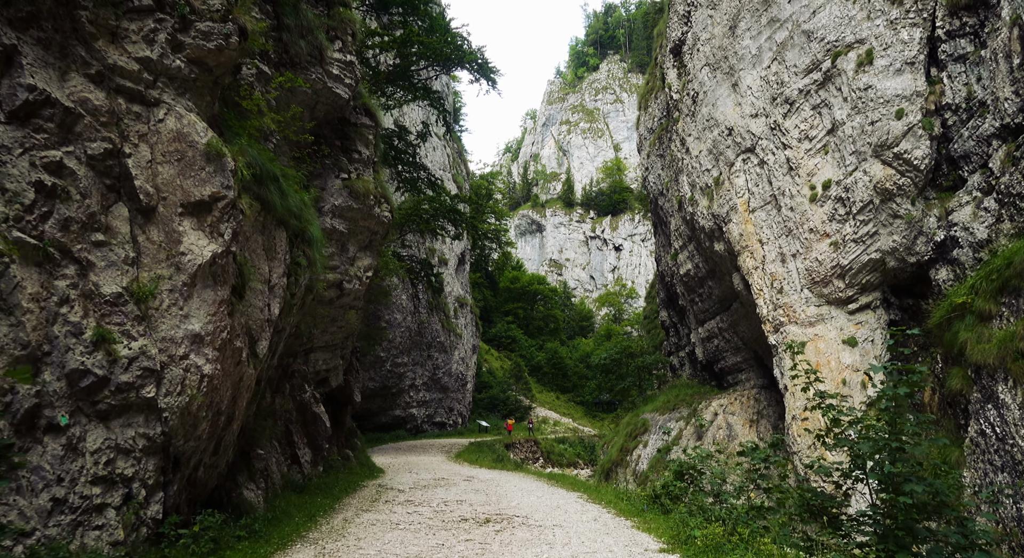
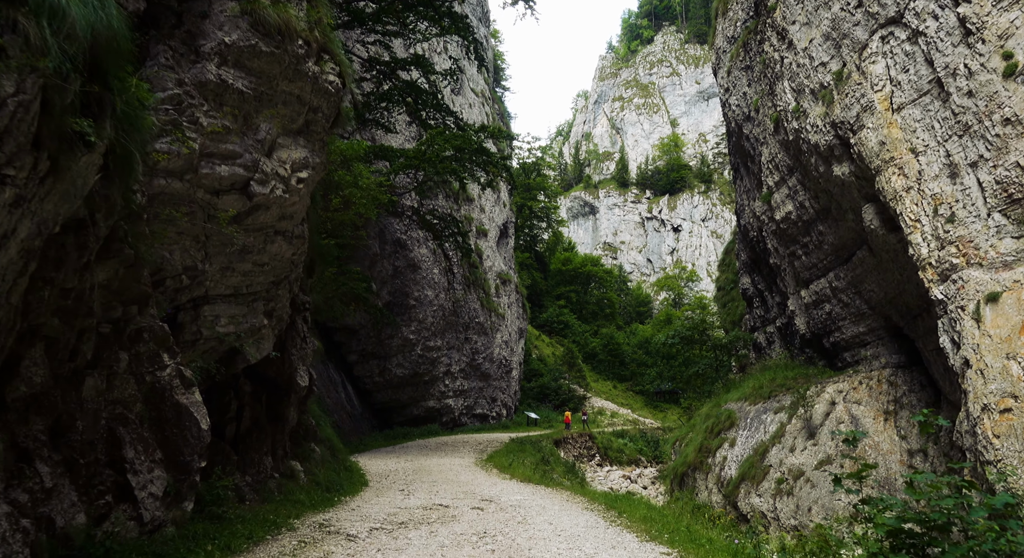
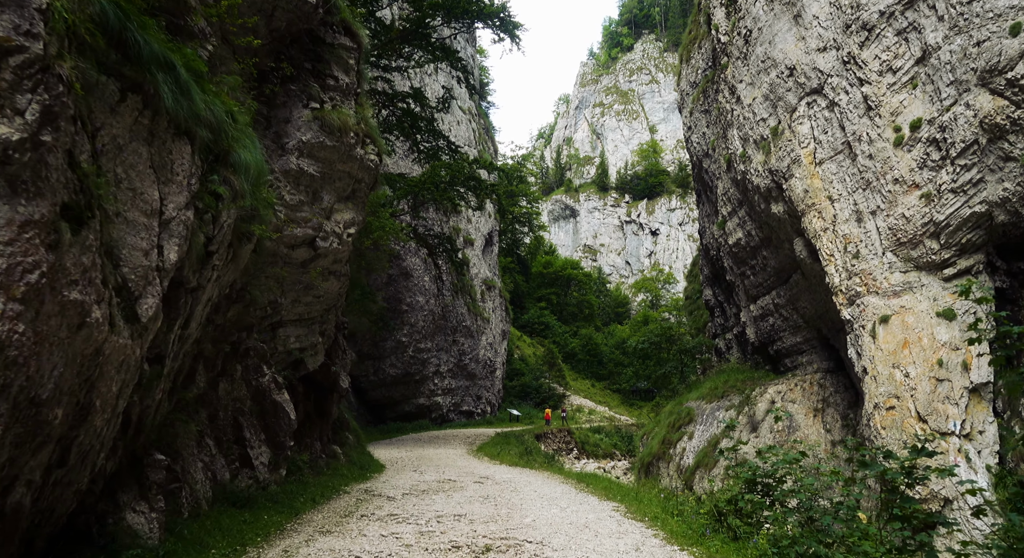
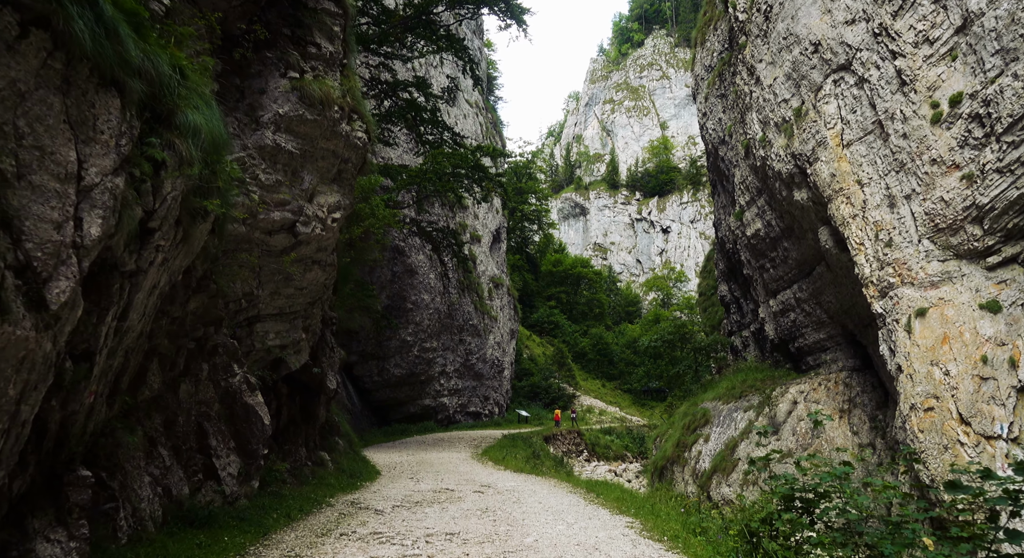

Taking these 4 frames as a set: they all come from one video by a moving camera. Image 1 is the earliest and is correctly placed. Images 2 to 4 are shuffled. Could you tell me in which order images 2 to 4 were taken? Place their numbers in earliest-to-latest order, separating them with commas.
3, 4, 2
